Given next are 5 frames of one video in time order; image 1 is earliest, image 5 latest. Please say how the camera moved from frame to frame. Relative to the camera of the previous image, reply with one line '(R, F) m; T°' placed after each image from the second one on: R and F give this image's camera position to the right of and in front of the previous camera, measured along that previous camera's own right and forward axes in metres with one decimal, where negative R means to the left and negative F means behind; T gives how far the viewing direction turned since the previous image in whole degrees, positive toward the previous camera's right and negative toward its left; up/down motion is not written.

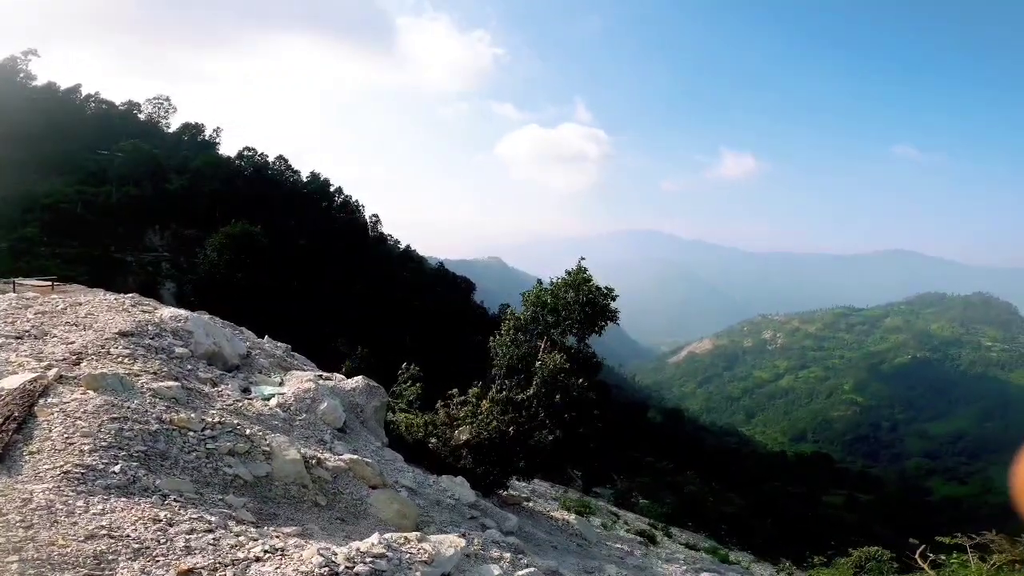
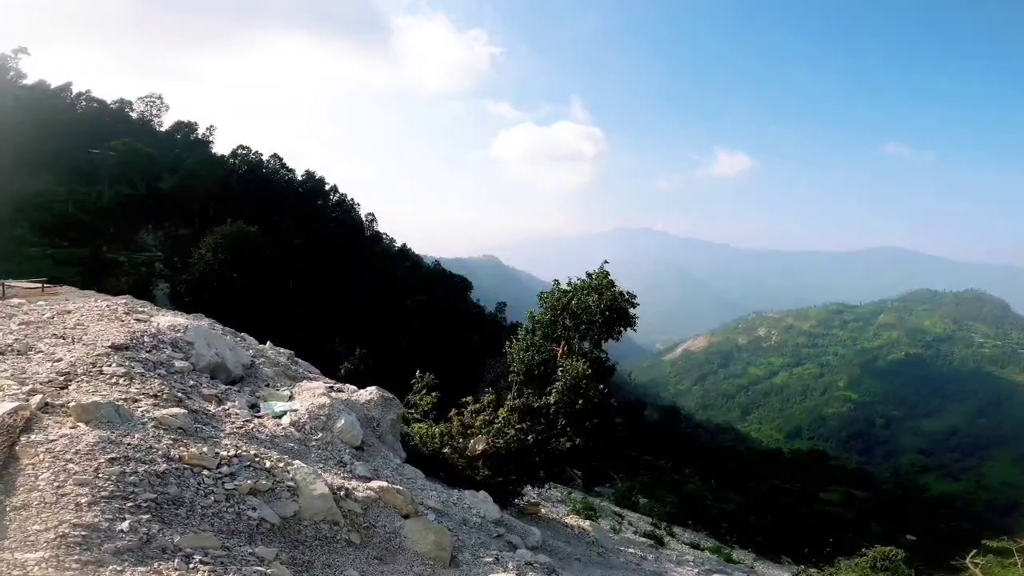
(-0.4, +0.5) m; +1°
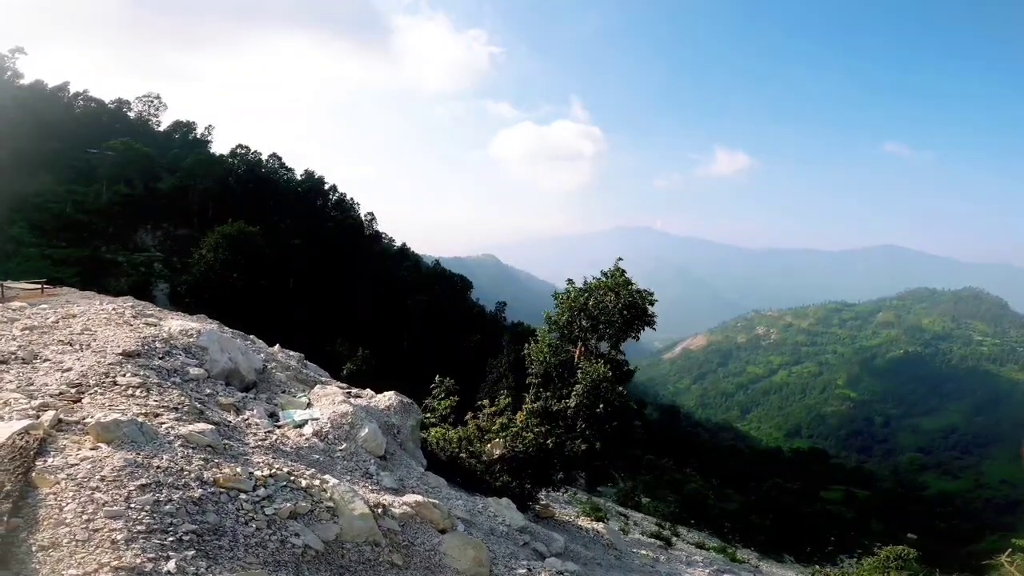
(-0.3, +0.2) m; 0°
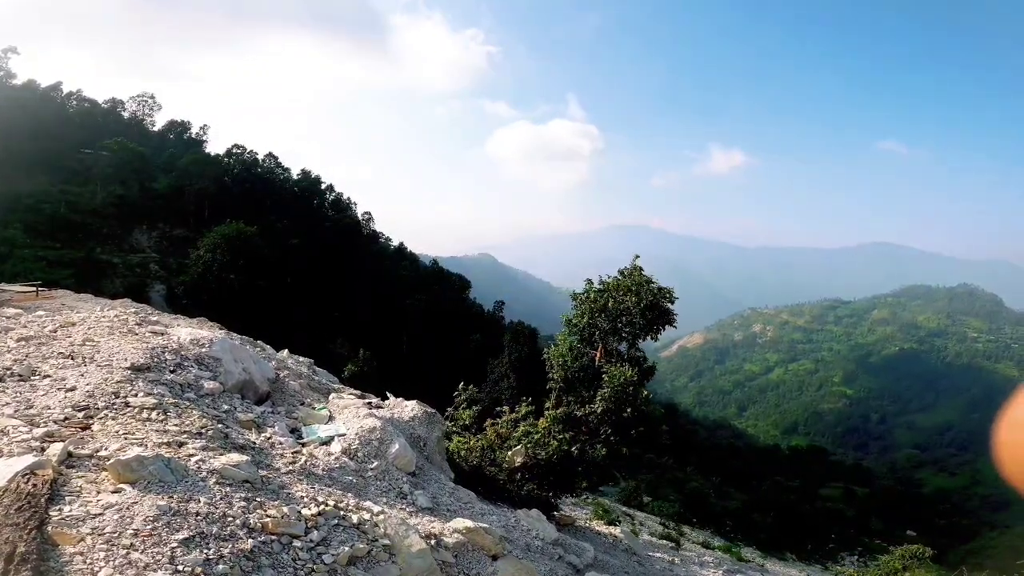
(-0.4, +0.4) m; 0°
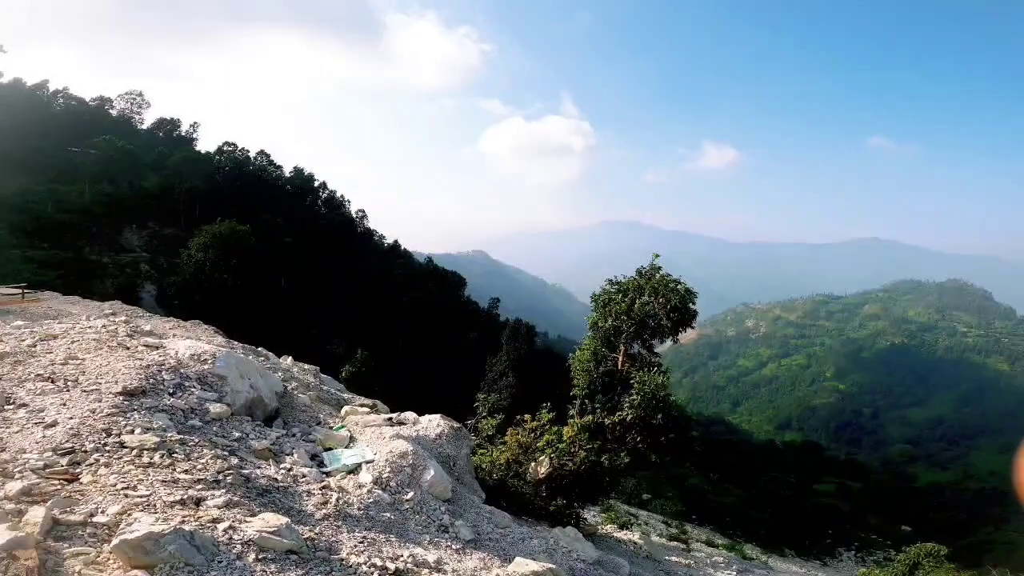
(-0.4, +0.6) m; +1°
